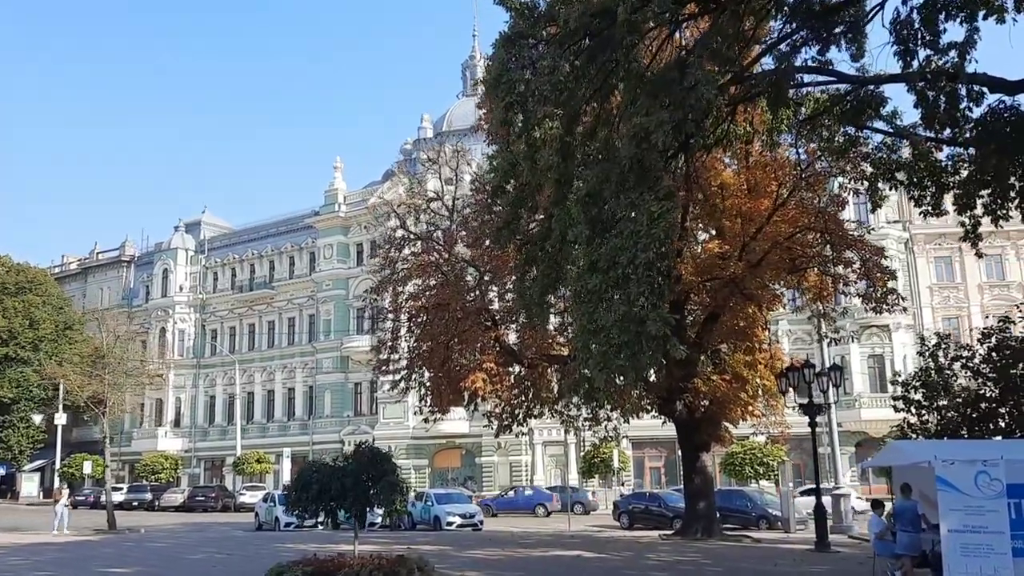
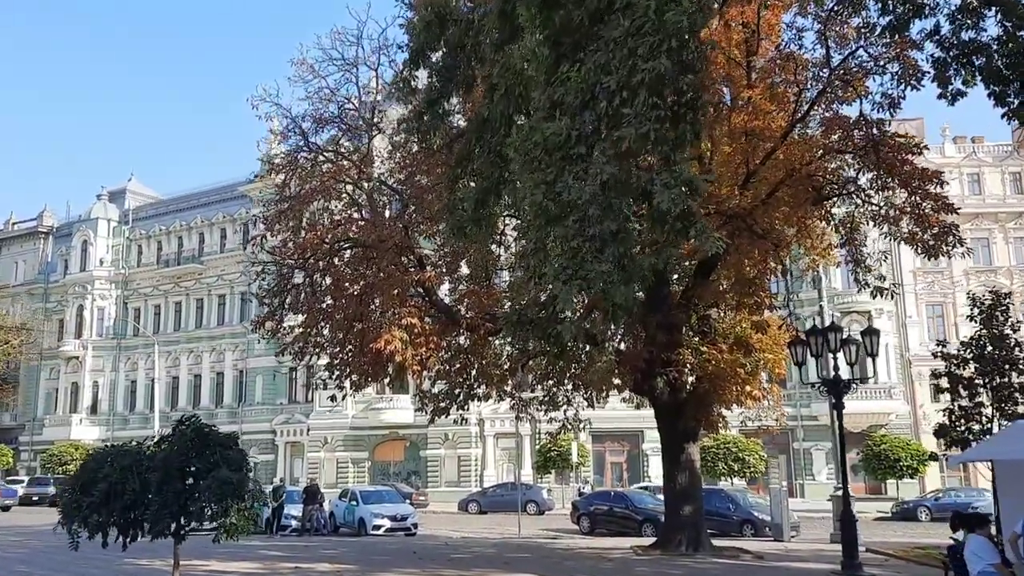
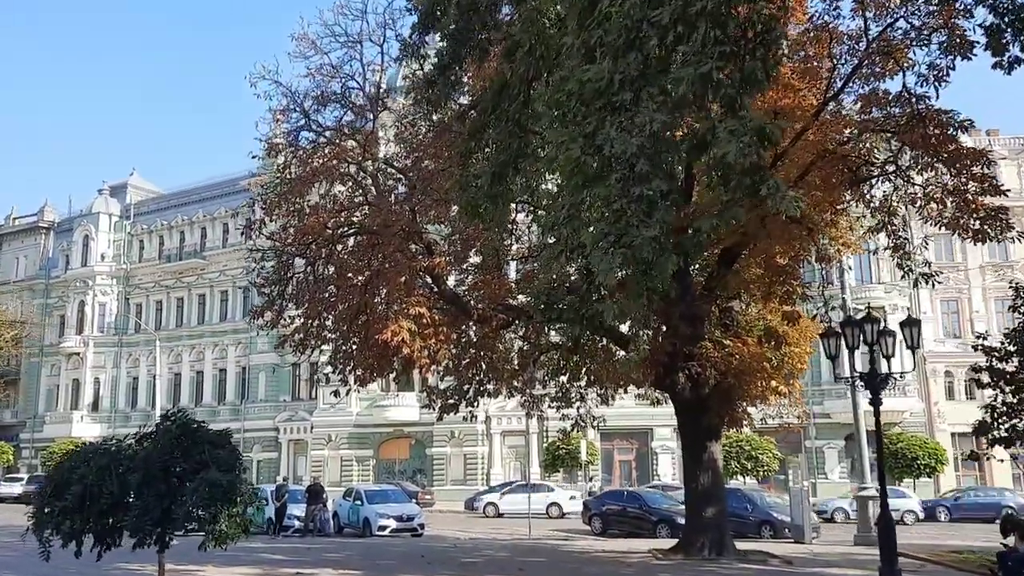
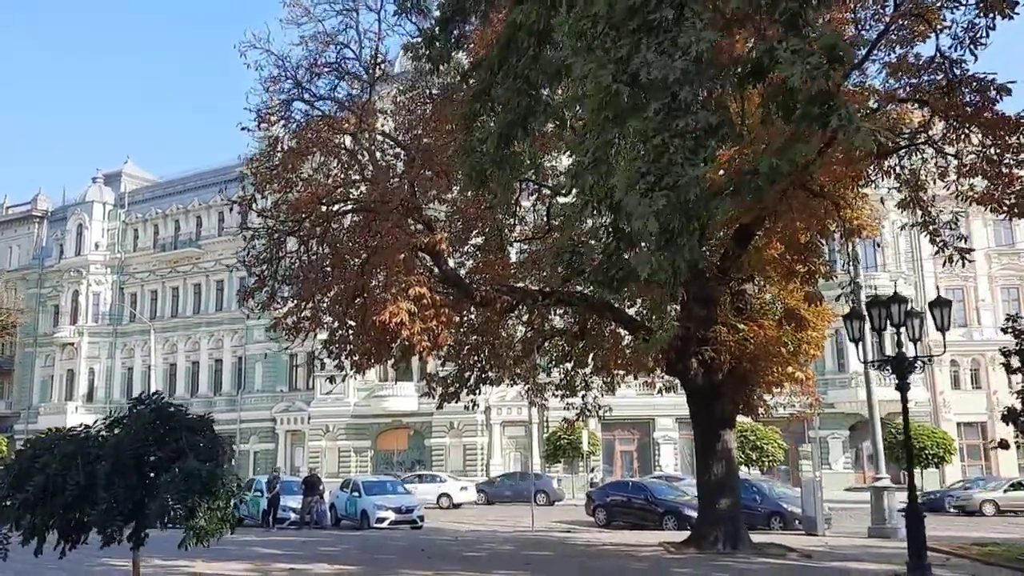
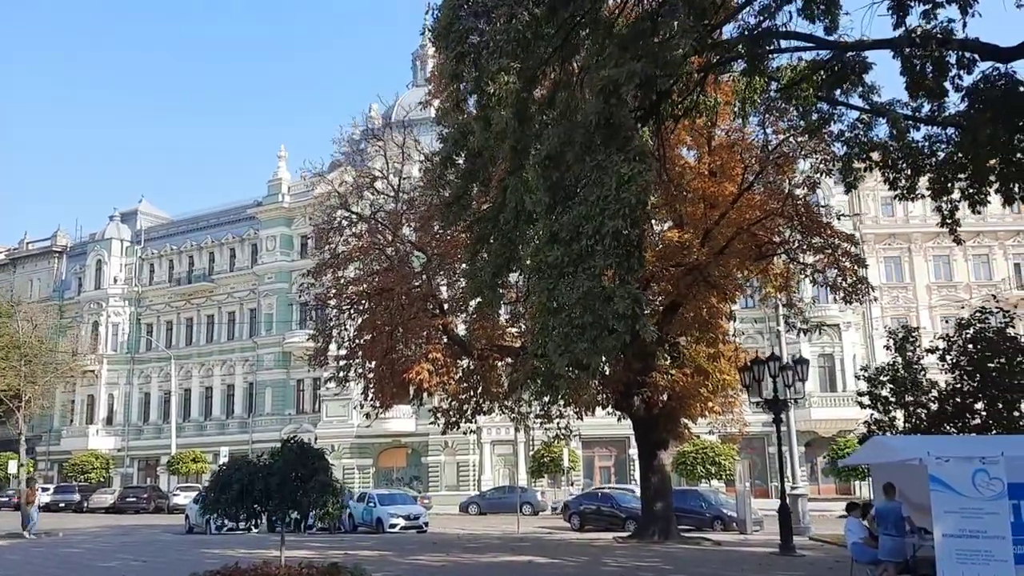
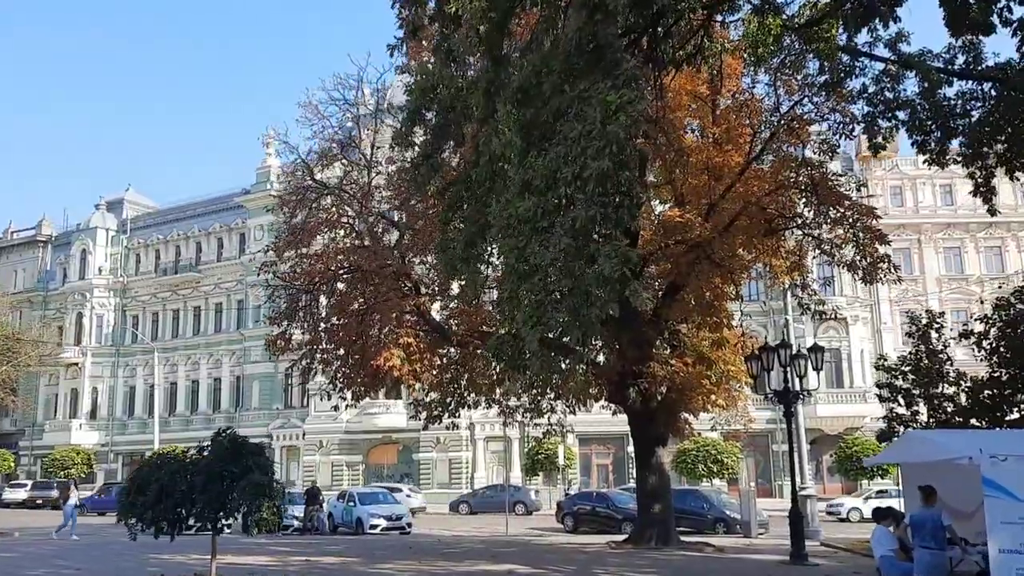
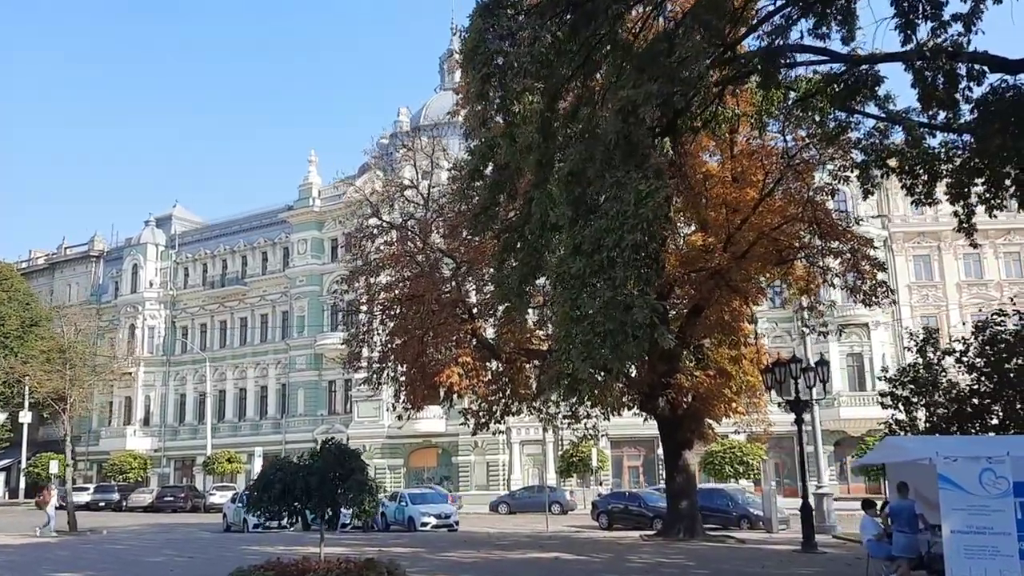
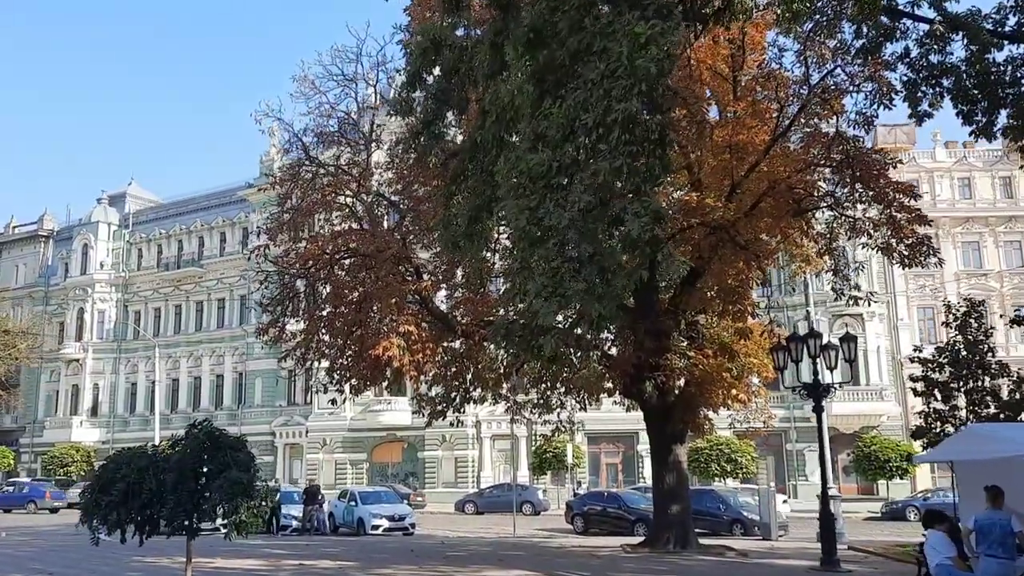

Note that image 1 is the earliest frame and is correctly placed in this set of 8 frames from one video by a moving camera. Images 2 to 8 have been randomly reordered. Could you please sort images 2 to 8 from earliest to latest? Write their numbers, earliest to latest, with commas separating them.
7, 5, 6, 8, 2, 3, 4
